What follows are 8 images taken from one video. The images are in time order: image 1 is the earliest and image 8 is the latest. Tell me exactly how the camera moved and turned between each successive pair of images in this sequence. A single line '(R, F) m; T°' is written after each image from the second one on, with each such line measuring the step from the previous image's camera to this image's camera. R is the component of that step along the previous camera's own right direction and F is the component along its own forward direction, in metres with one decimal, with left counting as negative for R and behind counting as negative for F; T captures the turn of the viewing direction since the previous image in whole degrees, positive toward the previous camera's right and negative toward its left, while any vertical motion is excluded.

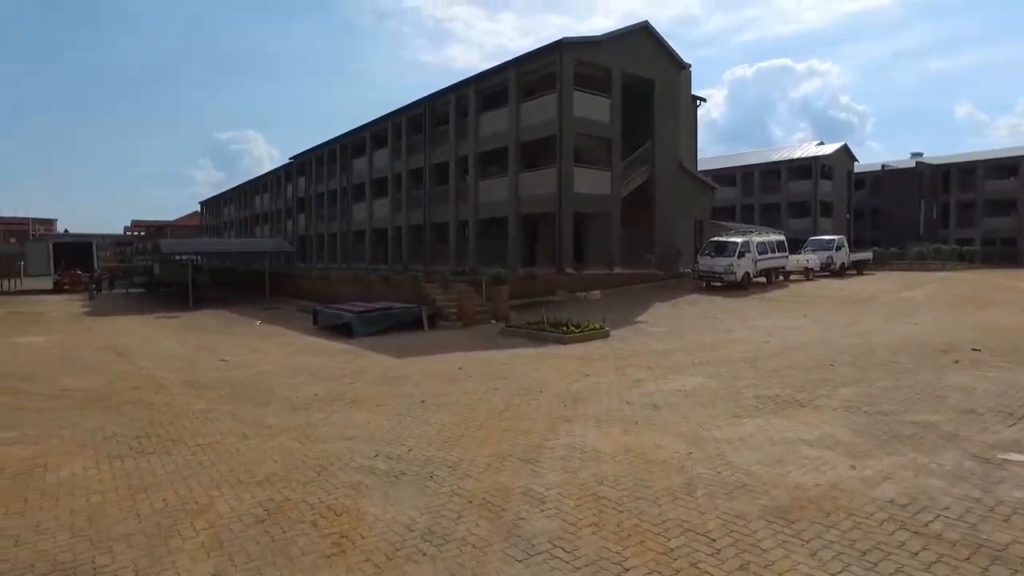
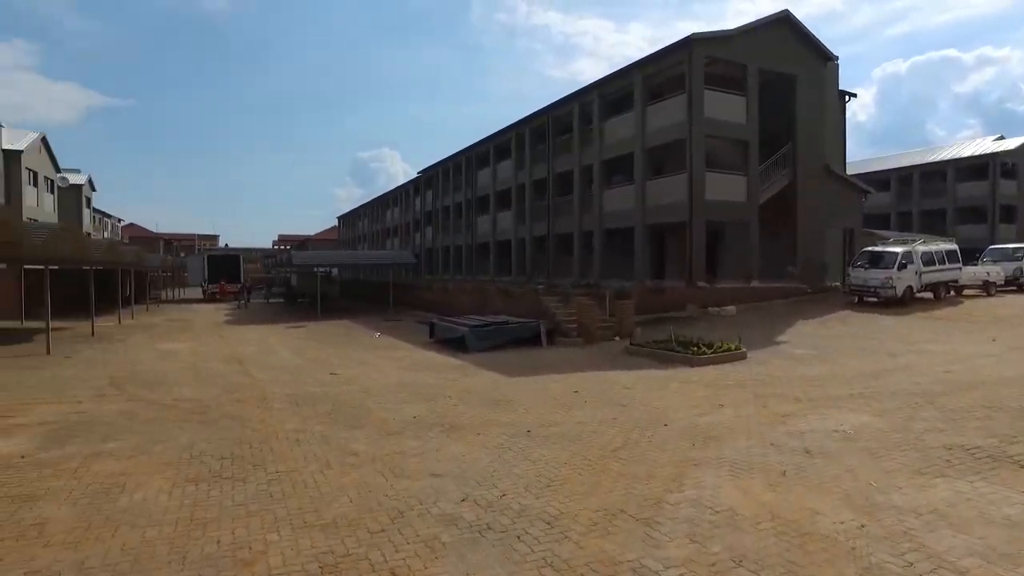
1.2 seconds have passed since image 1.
(+0.1, +1.2) m; -11°
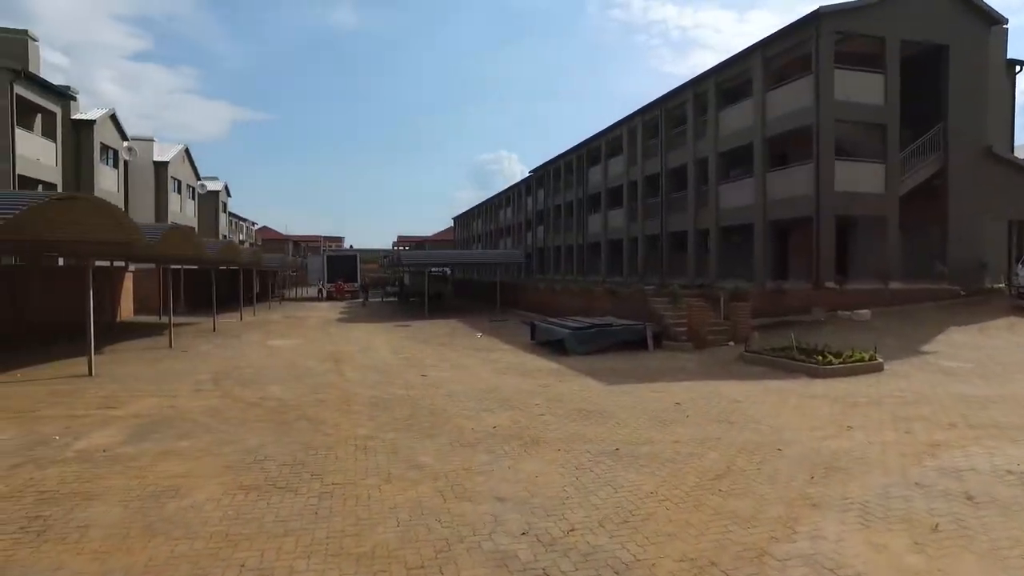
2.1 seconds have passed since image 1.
(+0.3, +0.9) m; -10°
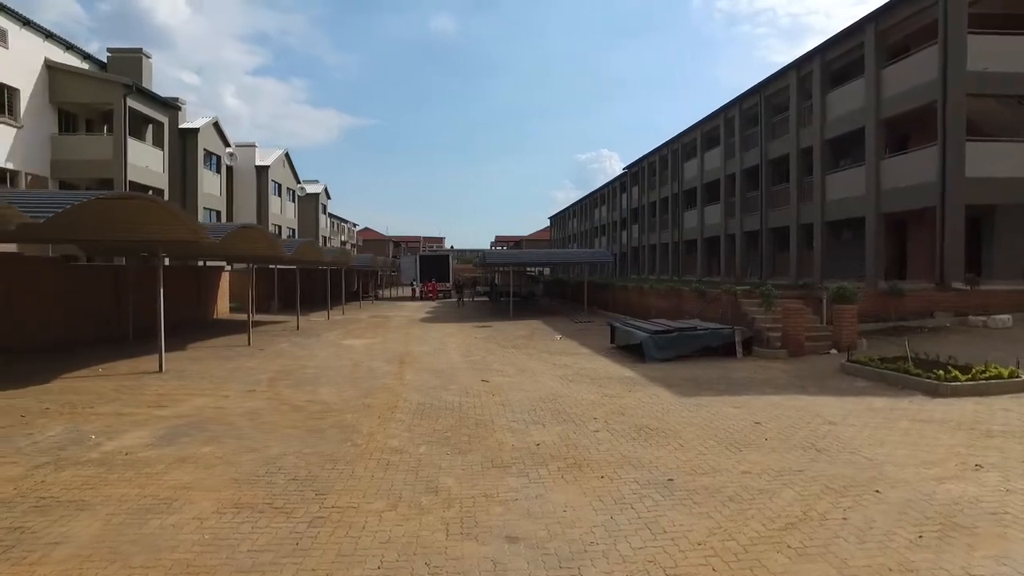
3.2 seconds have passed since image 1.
(+0.6, +1.0) m; -9°
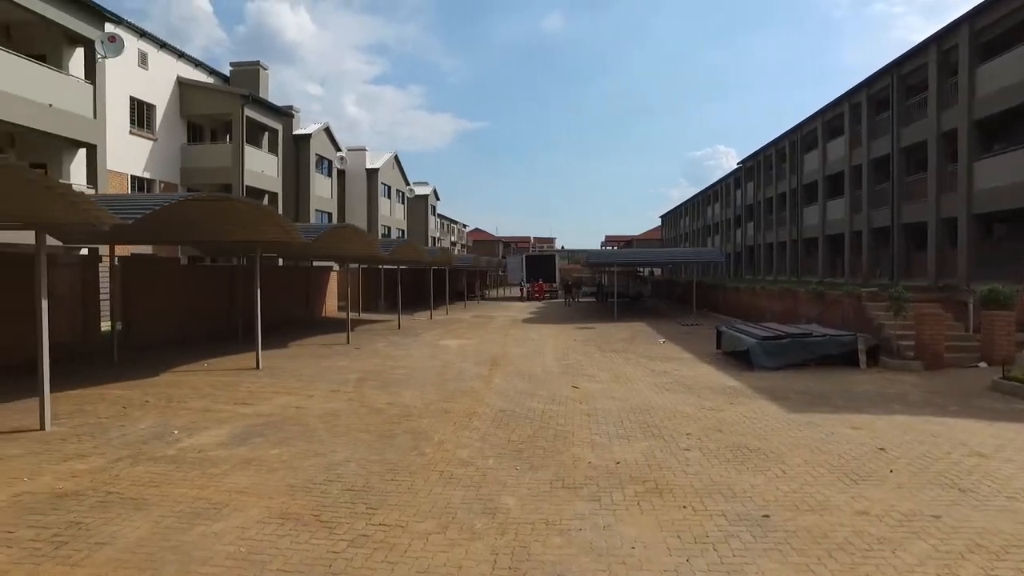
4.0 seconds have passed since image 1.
(+0.3, +0.7) m; -10°
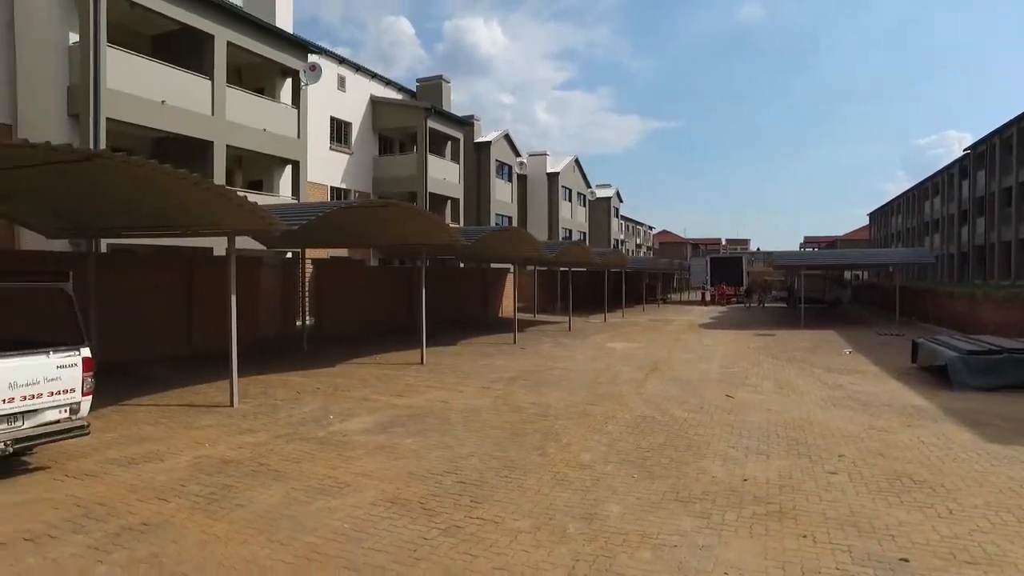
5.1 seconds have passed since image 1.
(+0.7, +0.2) m; -16°
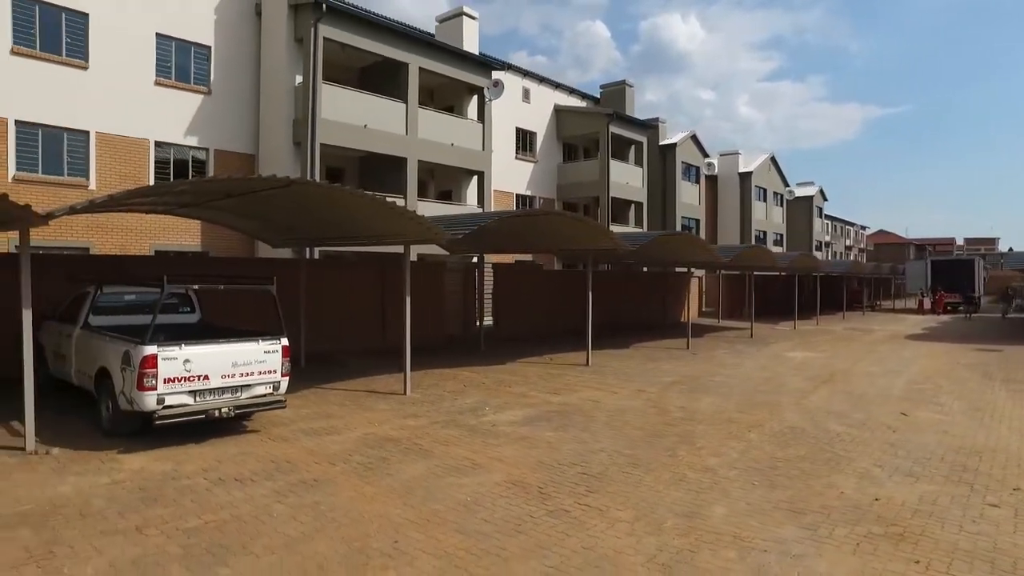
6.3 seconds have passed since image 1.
(+0.7, -0.4) m; -17°
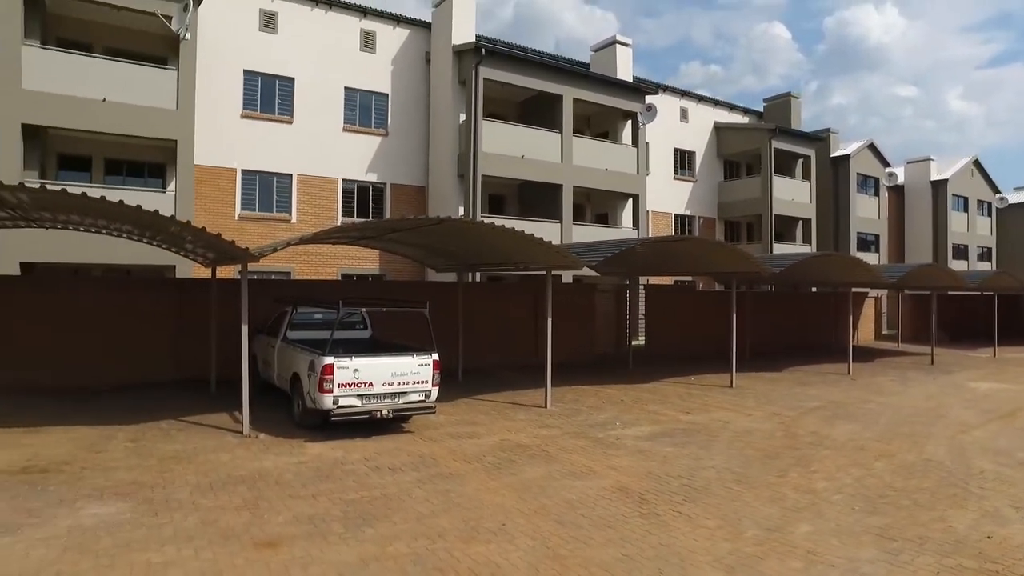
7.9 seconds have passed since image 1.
(+0.7, -0.8) m; -15°
